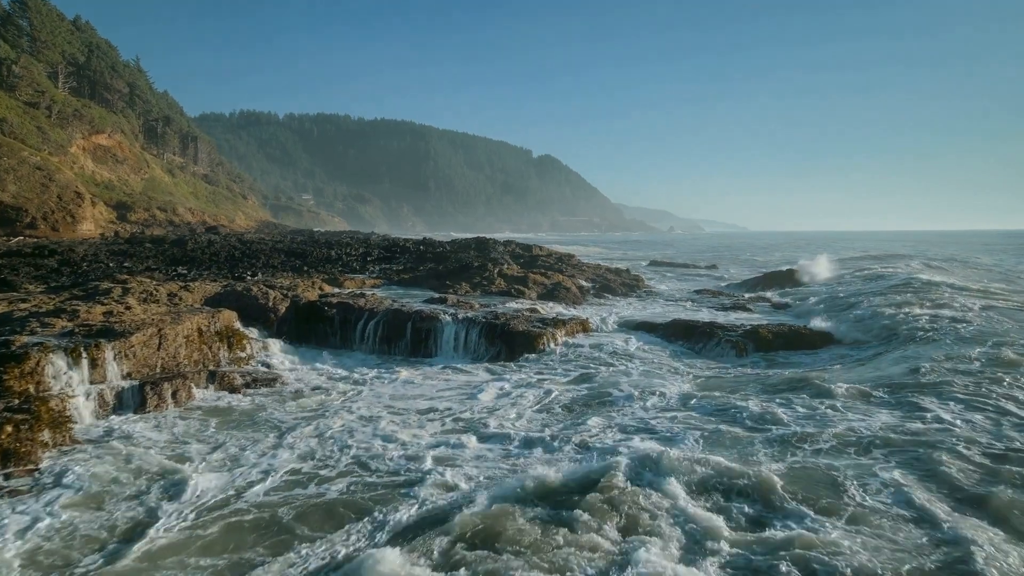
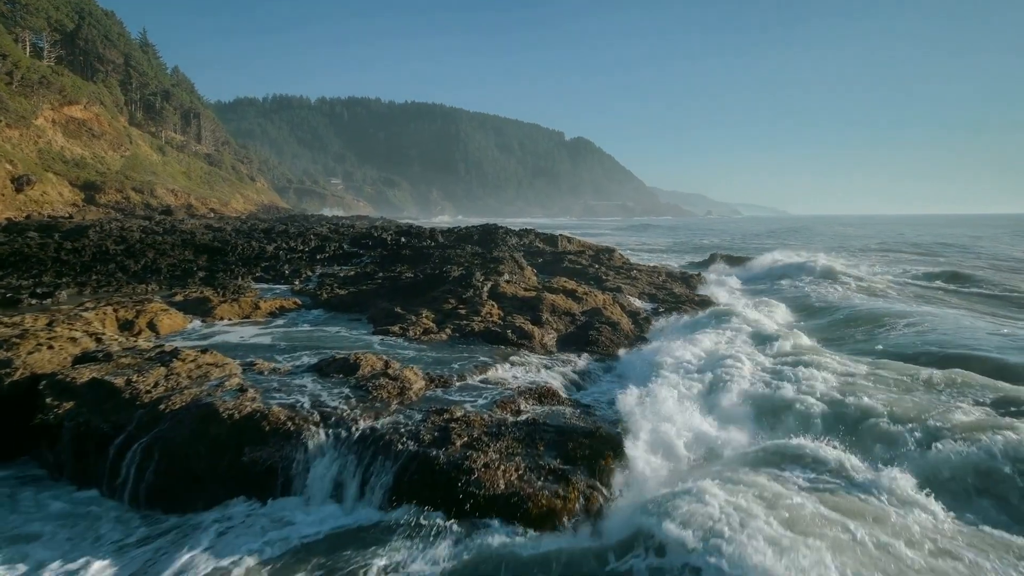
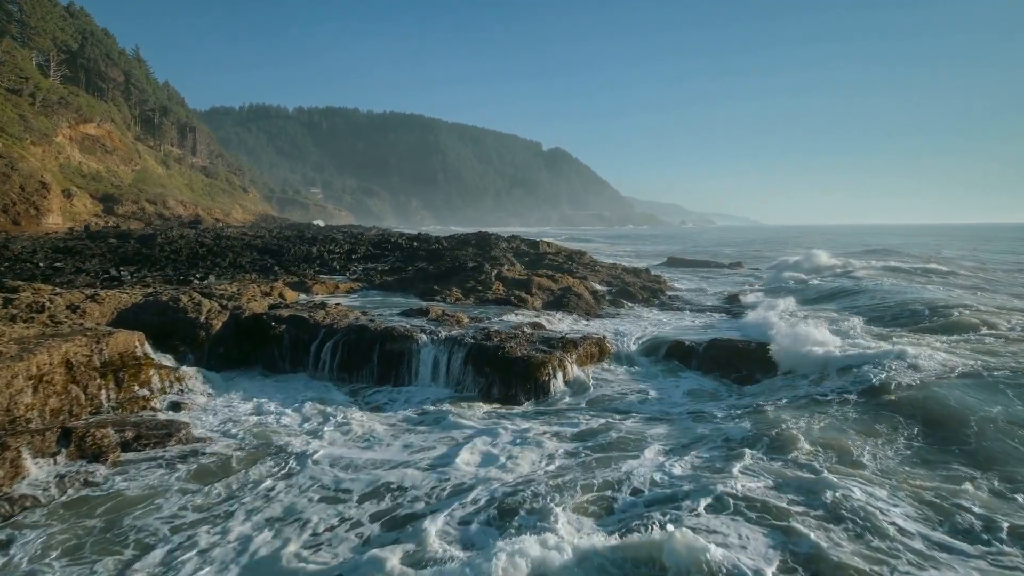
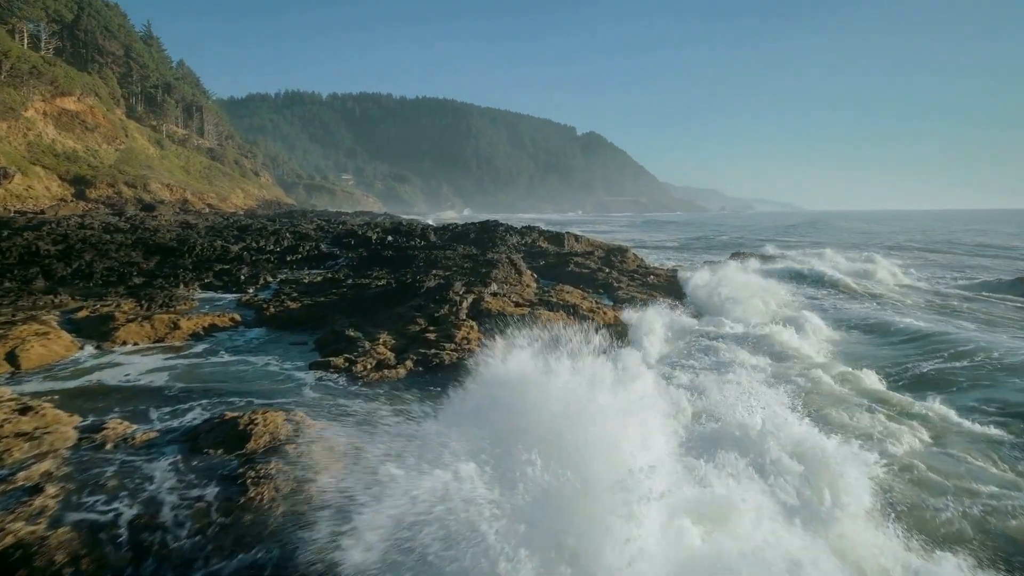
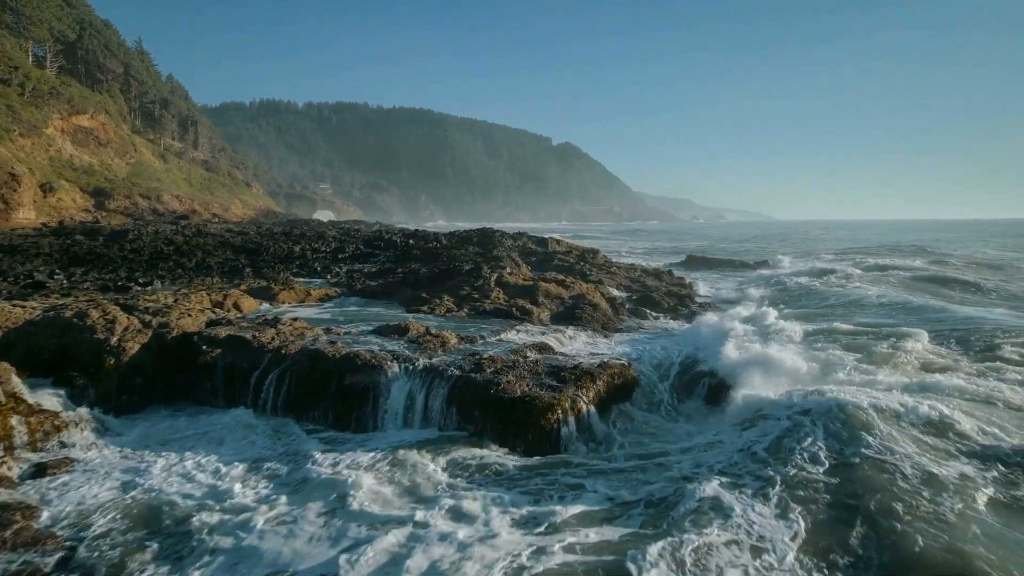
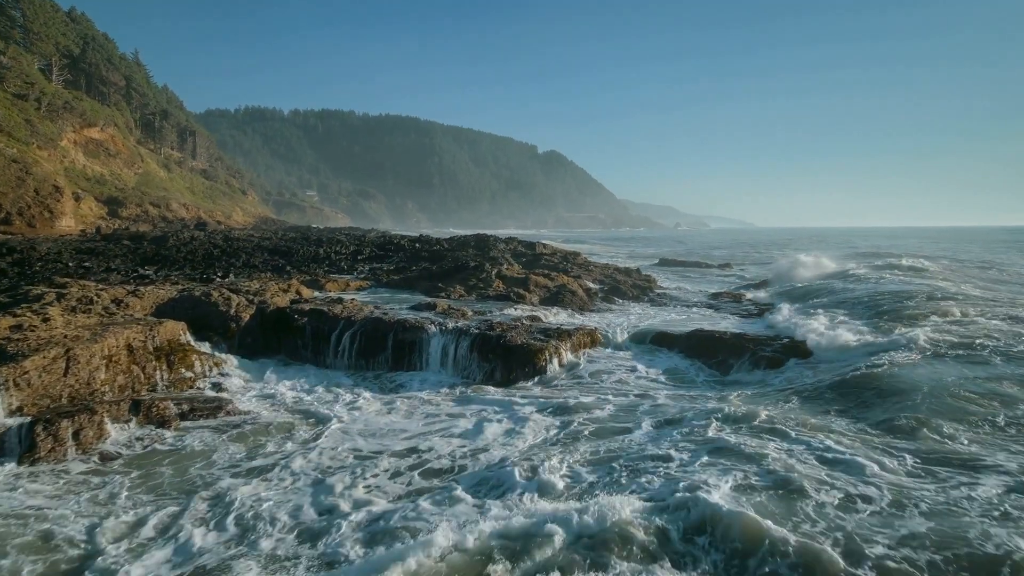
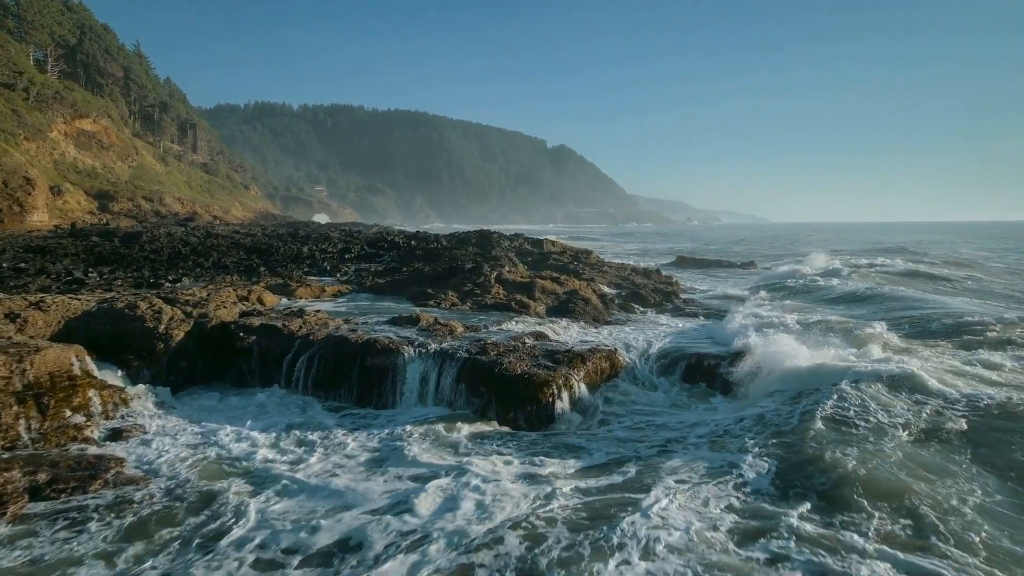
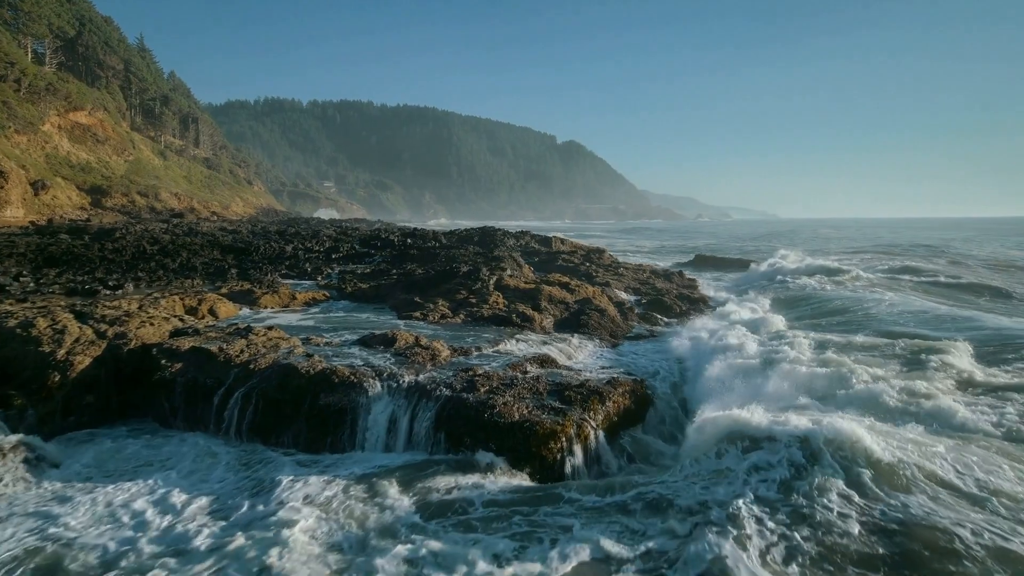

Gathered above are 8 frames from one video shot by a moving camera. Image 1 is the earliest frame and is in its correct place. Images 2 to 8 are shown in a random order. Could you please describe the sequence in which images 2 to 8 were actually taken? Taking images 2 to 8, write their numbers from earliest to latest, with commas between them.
6, 3, 7, 5, 8, 2, 4
